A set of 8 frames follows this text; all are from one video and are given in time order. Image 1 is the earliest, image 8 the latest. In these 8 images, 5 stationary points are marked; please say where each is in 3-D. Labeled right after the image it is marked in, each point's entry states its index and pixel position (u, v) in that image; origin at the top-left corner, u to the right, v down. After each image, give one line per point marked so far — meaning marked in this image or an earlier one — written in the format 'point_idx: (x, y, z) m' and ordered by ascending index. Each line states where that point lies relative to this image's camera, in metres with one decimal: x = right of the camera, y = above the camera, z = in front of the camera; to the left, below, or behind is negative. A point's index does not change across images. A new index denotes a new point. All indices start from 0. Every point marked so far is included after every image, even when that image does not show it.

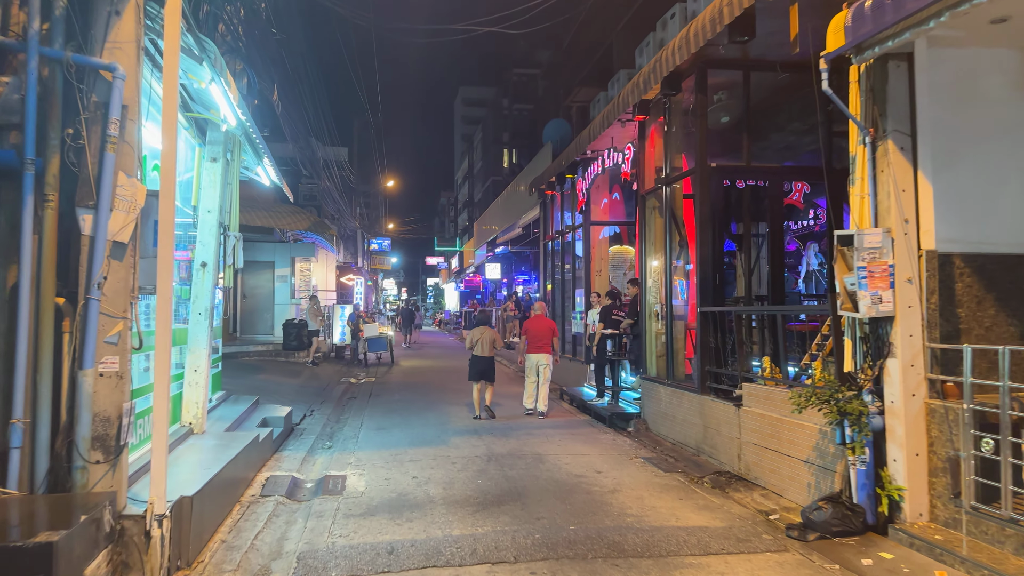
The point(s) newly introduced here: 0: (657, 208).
0: (+1.7, +0.9, +8.3) m
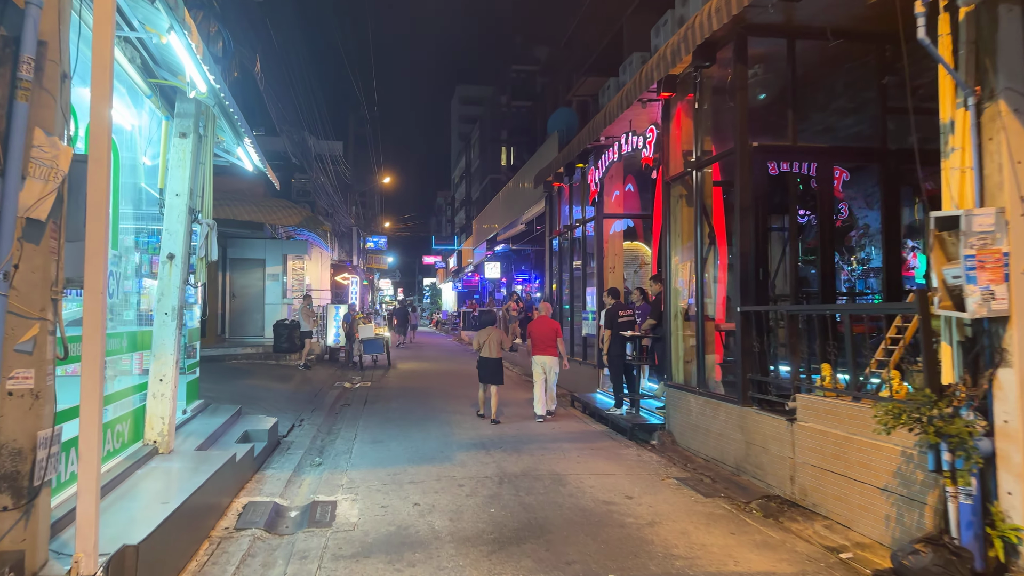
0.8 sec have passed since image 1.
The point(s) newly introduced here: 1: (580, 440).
0: (+1.8, +0.9, +7.4) m
1: (+0.7, -1.6, +7.4) m
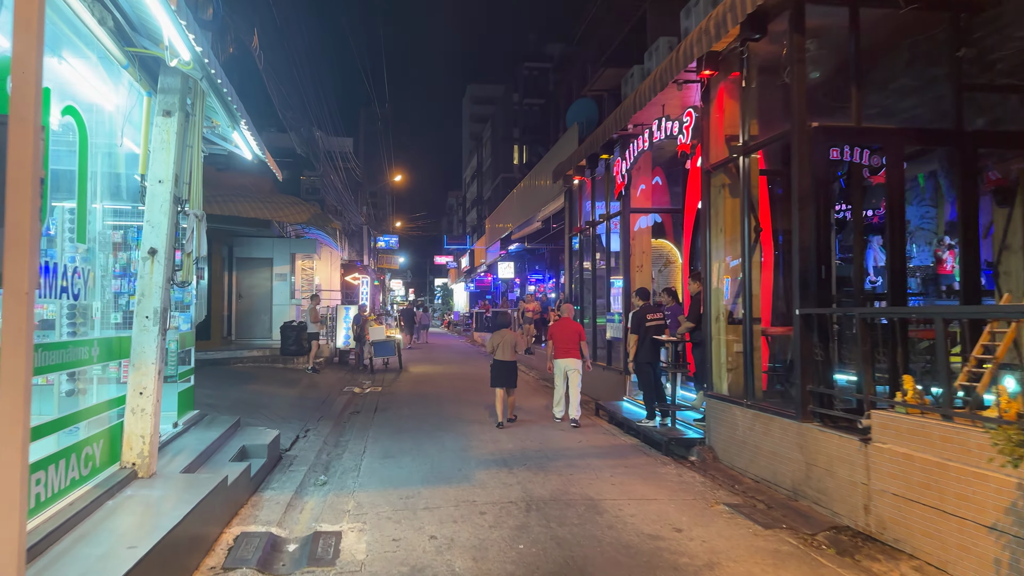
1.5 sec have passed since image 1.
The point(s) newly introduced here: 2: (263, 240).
0: (+2.0, +1.0, +6.7) m
1: (+0.9, -1.6, +6.7) m
2: (-5.5, +1.1, +15.9) m
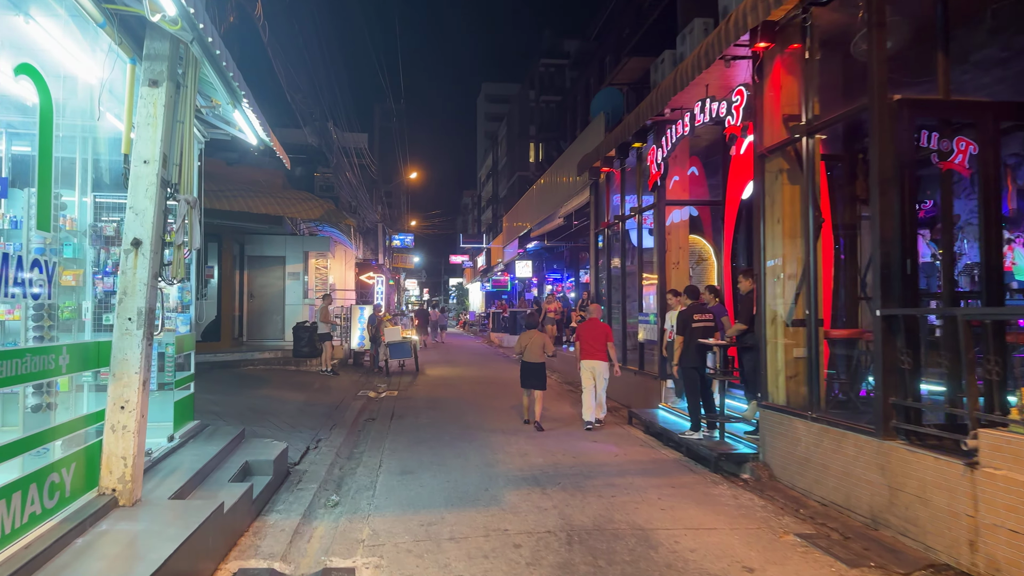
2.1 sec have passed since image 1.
0: (+2.3, +1.0, +6.0) m
1: (+1.2, -1.5, +6.0) m
2: (-5.0, +1.1, +15.4) m
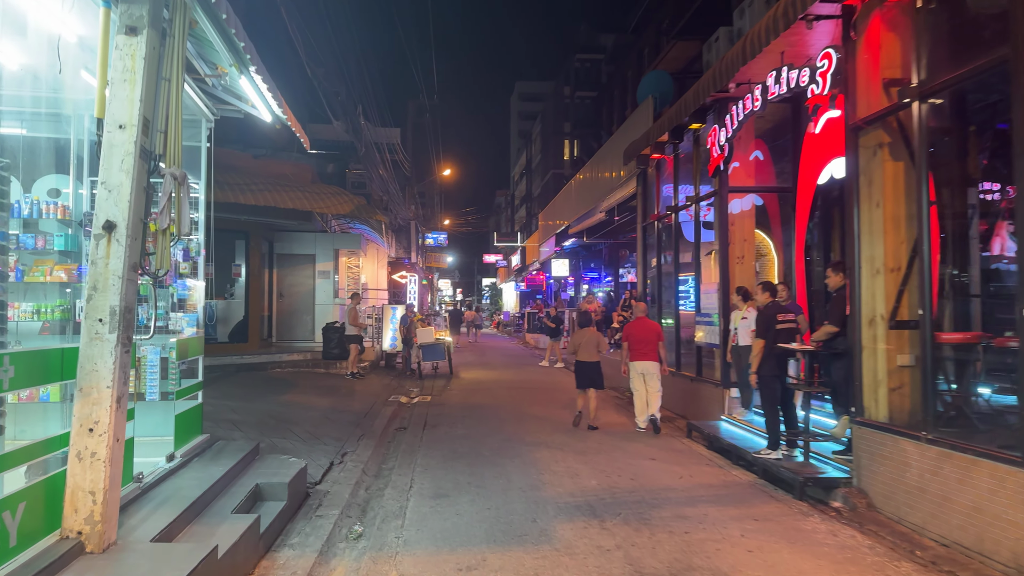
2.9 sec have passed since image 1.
0: (+2.6, +1.0, +5.1) m
1: (+1.6, -1.5, +5.1) m
2: (-4.2, +1.1, +14.8) m
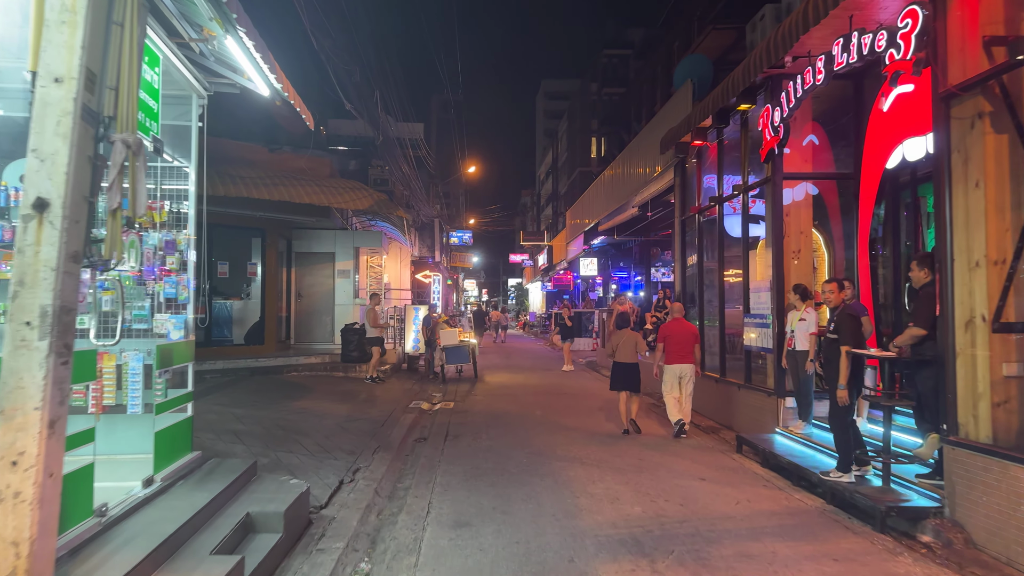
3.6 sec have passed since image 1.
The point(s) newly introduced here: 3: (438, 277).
0: (+2.8, +1.0, +4.3) m
1: (+1.7, -1.5, +4.4) m
2: (-3.7, +1.1, +14.2) m
3: (-2.0, +0.3, +19.9) m
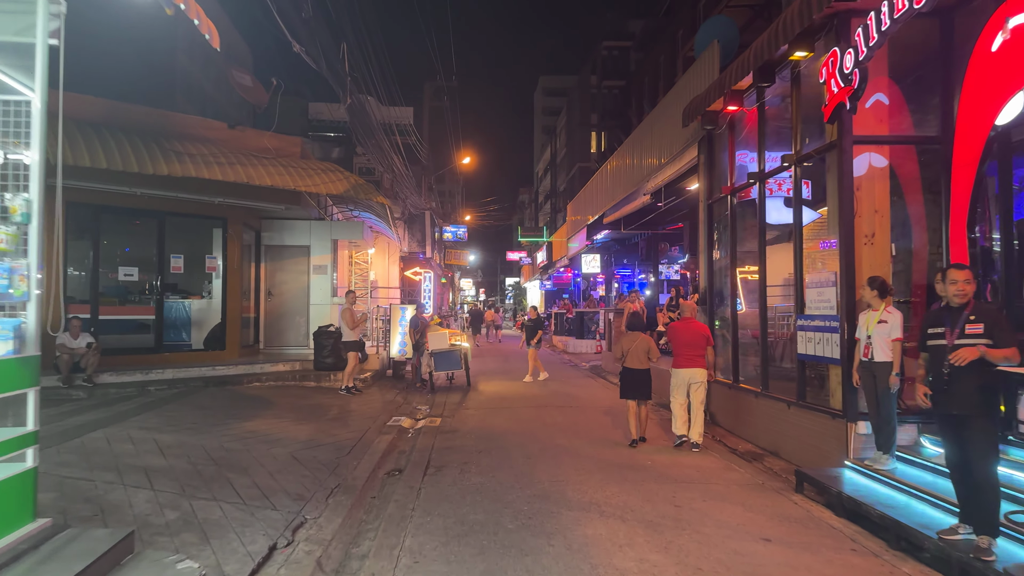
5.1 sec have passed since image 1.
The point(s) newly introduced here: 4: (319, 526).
0: (+2.8, +1.1, +2.8) m
1: (+1.7, -1.4, +2.8) m
2: (-3.8, +1.2, +12.7) m
3: (-2.1, +0.4, +18.4) m
4: (-1.2, -1.5, +4.5) m
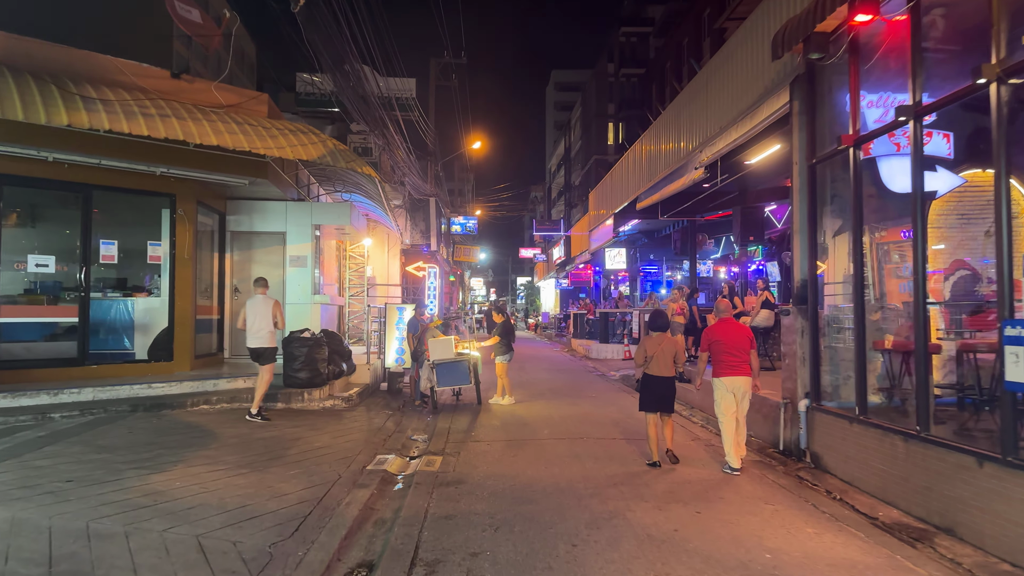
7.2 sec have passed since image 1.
0: (+3.0, +1.1, +0.5) m
1: (+1.9, -1.4, +0.5) m
2: (-3.5, +1.2, +10.4) m
3: (-1.7, +0.4, +16.1) m
4: (-1.0, -1.4, +2.2) m
